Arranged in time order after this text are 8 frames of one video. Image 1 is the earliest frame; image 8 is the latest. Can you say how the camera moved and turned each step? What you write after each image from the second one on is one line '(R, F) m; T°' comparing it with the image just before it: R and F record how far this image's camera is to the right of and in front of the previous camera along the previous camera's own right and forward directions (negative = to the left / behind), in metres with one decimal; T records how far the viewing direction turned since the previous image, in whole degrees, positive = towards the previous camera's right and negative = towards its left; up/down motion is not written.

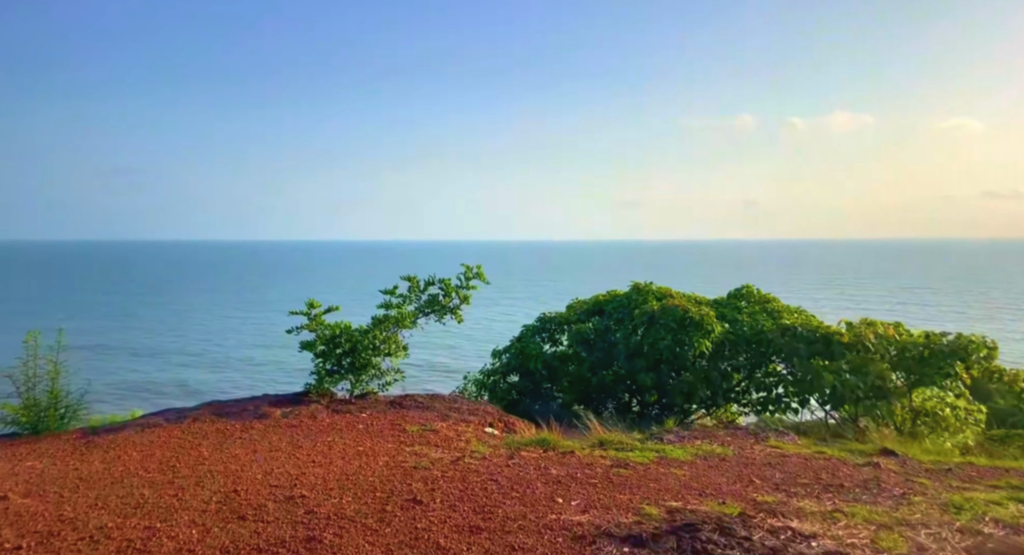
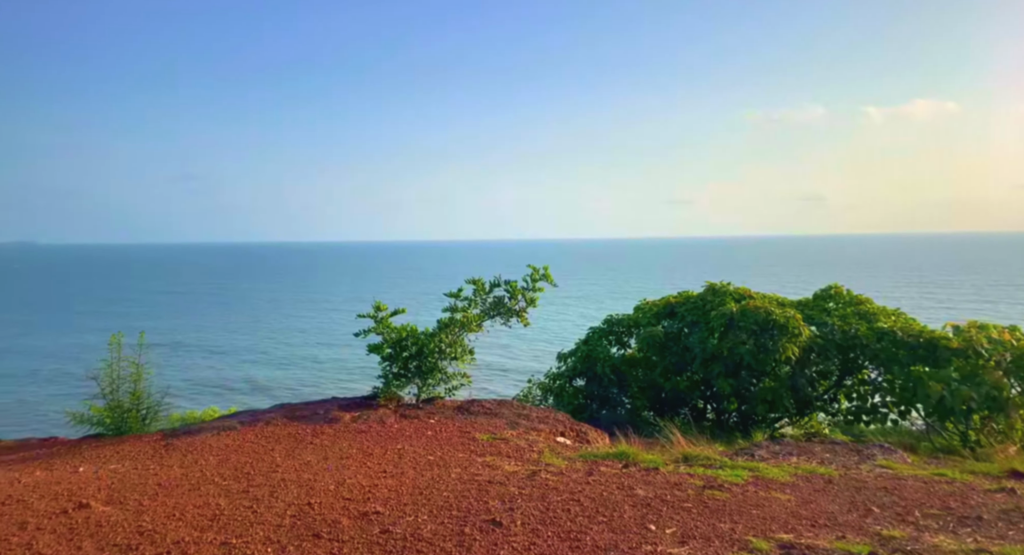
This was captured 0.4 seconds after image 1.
(-0.1, +0.3) m; -5°
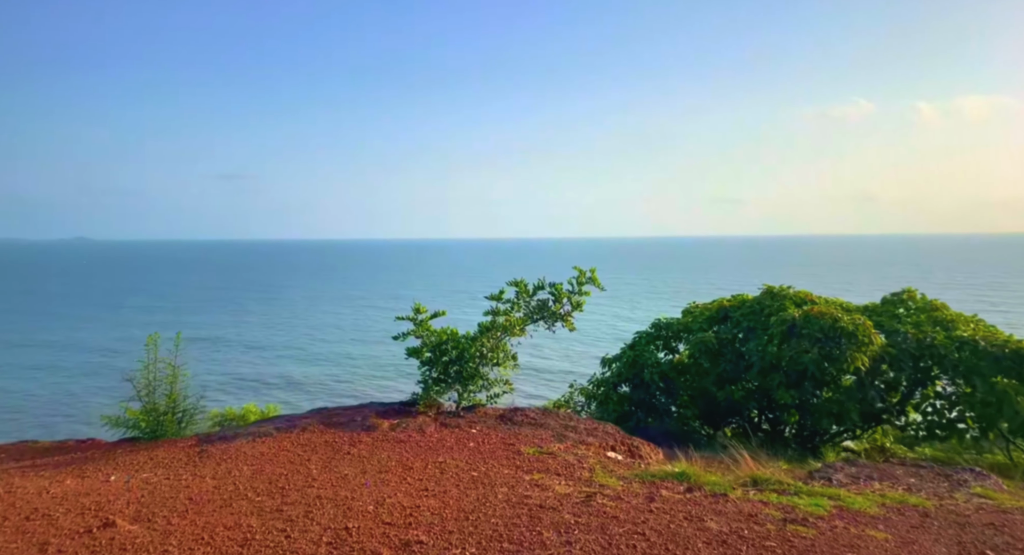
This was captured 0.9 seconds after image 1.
(-0.1, +0.4) m; -3°
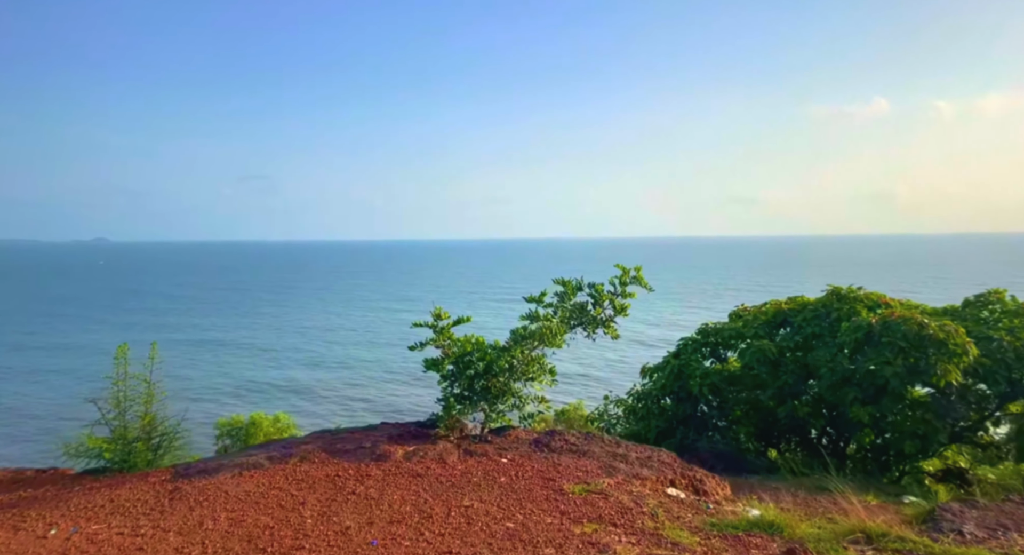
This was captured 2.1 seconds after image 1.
(-0.2, +1.1) m; -1°
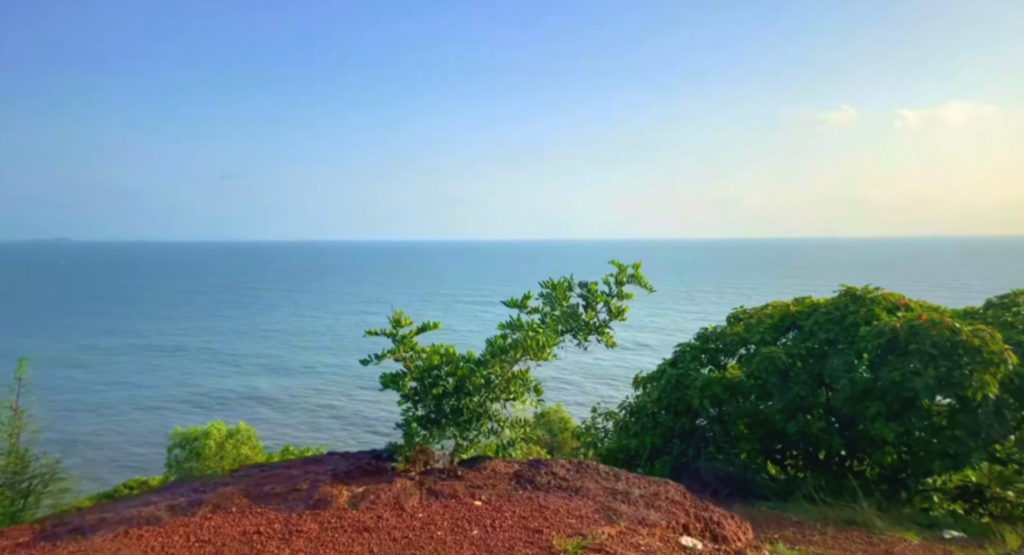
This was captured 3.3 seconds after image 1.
(0.0, +1.1) m; +2°
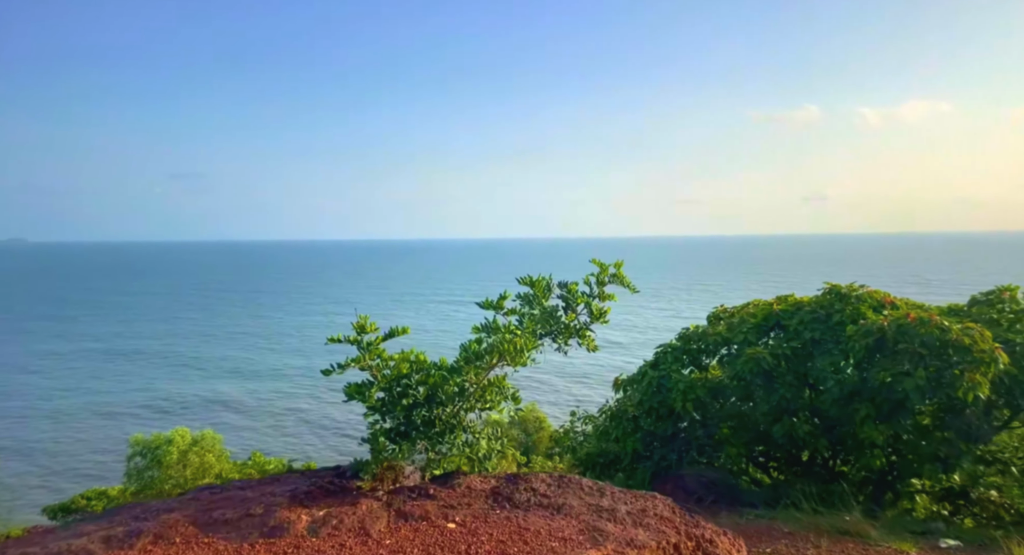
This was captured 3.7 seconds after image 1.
(0.0, +0.4) m; +2°
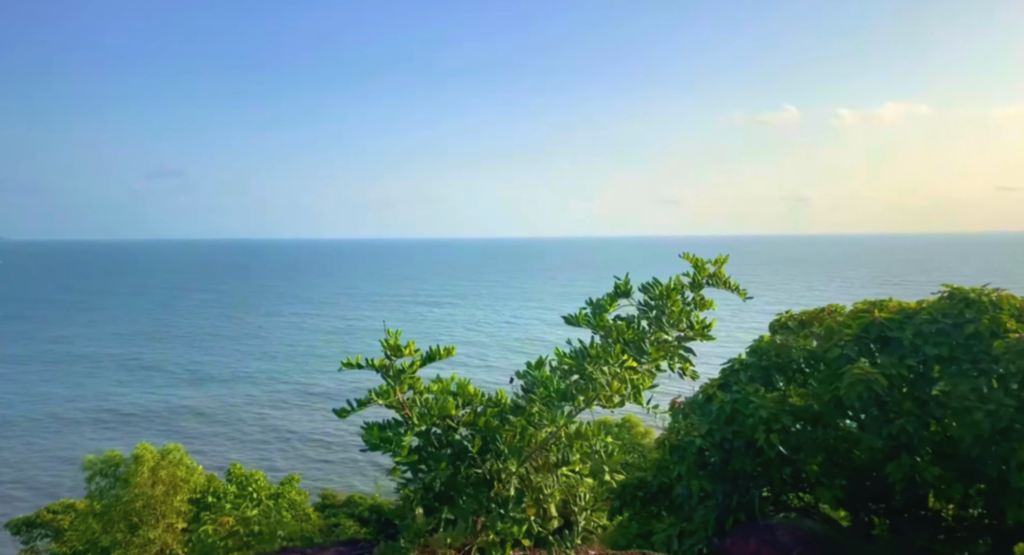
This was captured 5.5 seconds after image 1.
(-0.6, +1.5) m; +1°
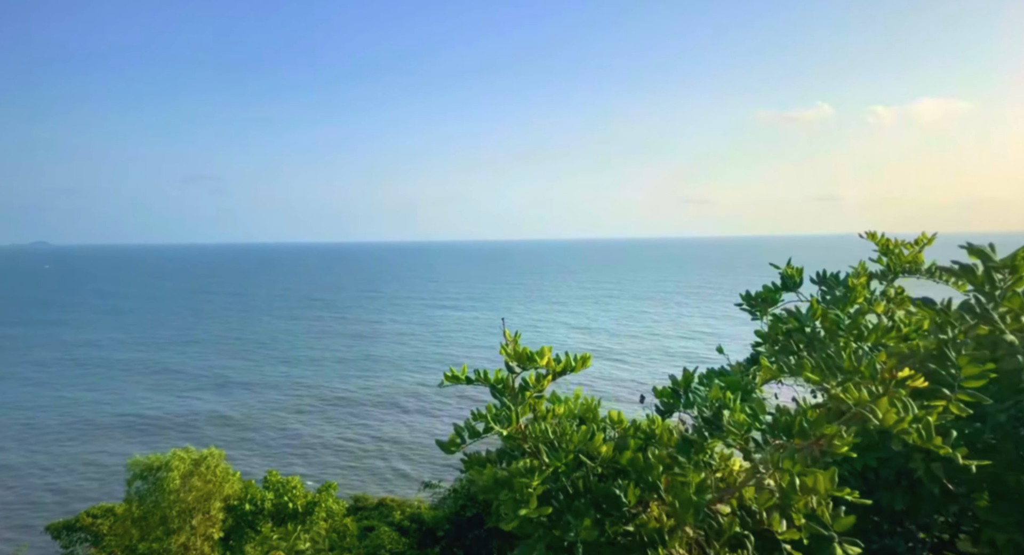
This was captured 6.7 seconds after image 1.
(-0.5, +1.0) m; -2°
